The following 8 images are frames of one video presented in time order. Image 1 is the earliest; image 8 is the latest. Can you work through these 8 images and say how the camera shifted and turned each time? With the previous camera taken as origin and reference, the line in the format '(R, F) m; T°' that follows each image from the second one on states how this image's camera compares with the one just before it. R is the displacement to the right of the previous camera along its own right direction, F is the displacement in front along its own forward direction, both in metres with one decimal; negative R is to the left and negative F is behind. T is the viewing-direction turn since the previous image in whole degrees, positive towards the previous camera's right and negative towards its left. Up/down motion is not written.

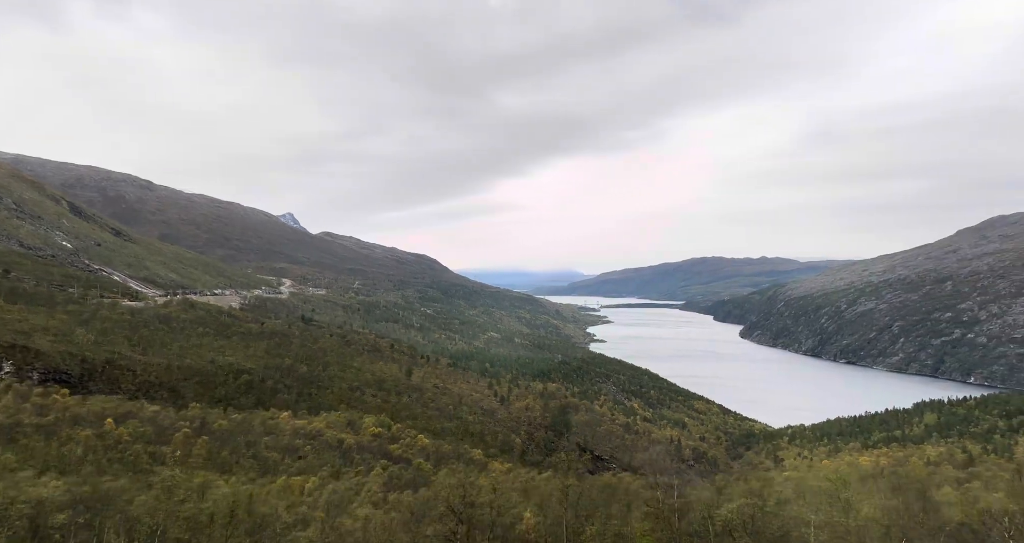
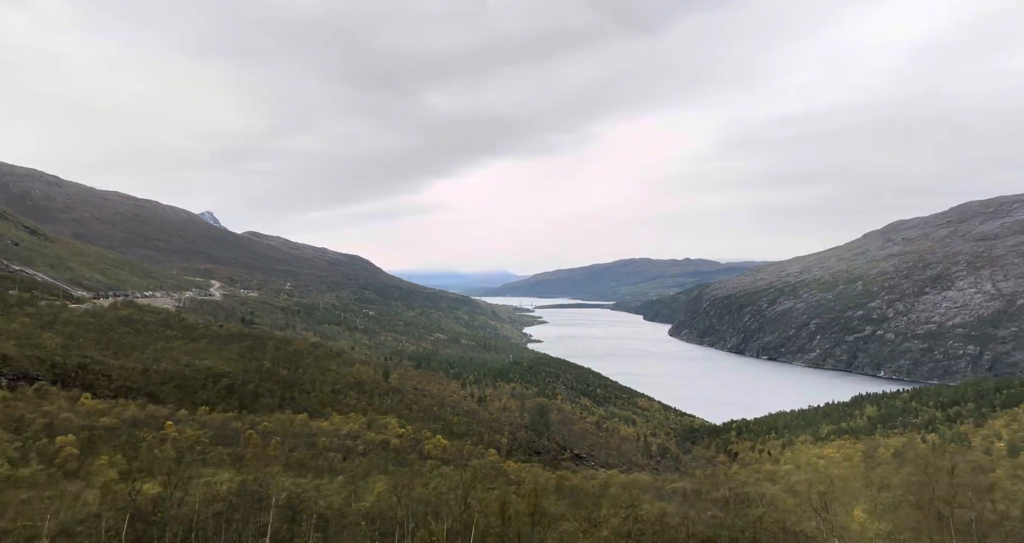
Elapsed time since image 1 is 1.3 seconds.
(-7.5, -0.4) m; +7°
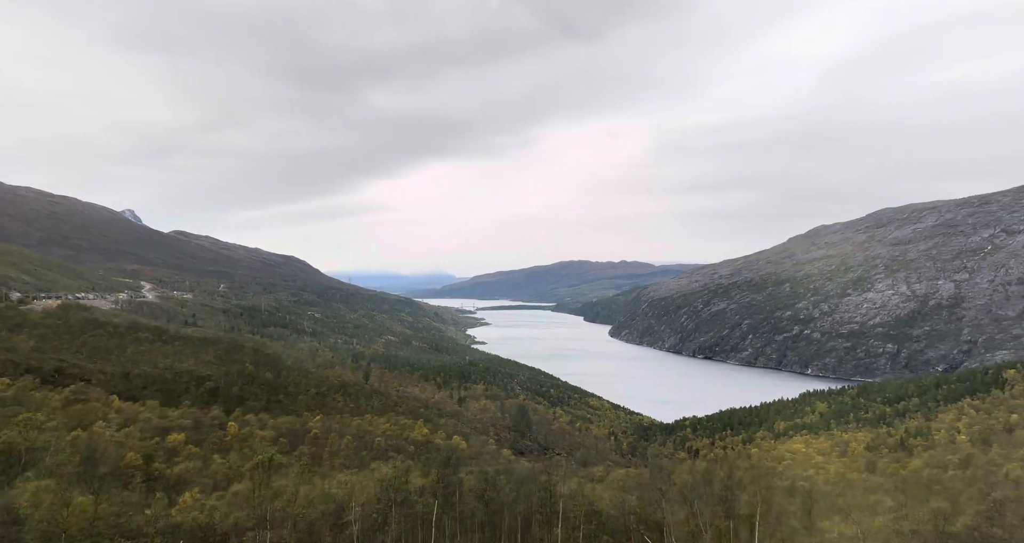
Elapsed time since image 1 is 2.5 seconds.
(-6.9, -0.1) m; +6°
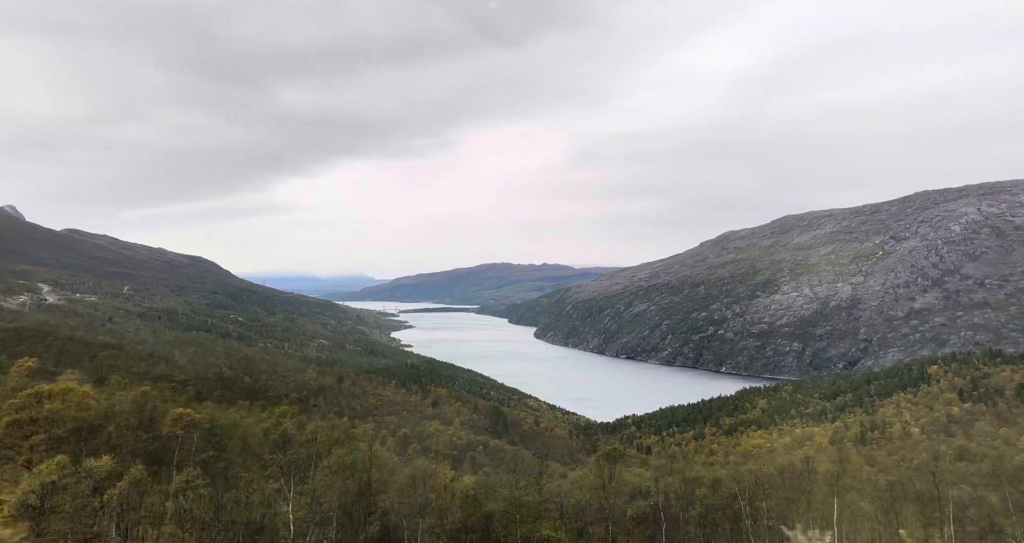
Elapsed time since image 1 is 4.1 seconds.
(-9.0, +1.0) m; +8°
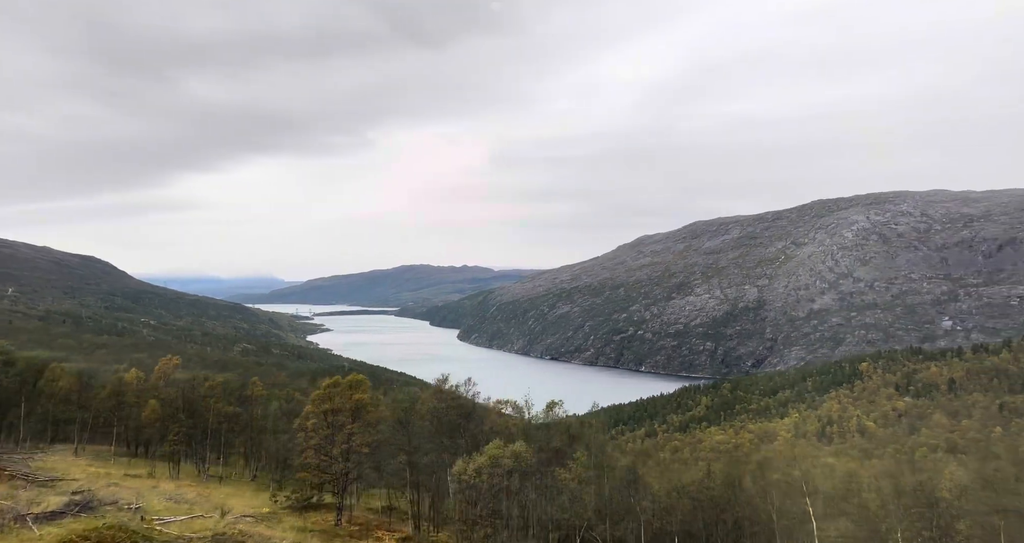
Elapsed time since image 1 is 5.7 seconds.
(-8.9, +2.2) m; +8°
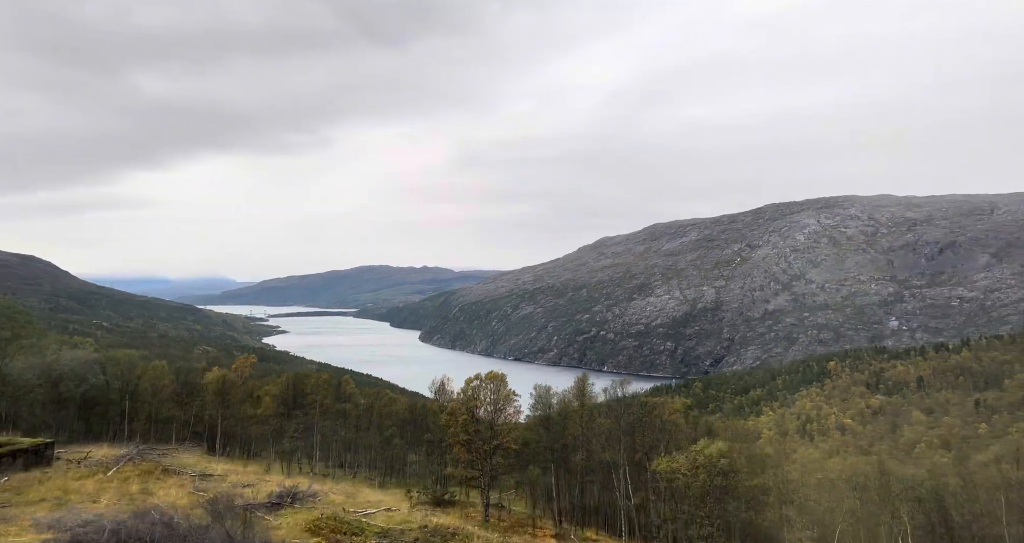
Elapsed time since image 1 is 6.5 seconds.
(-4.2, +1.2) m; +4°
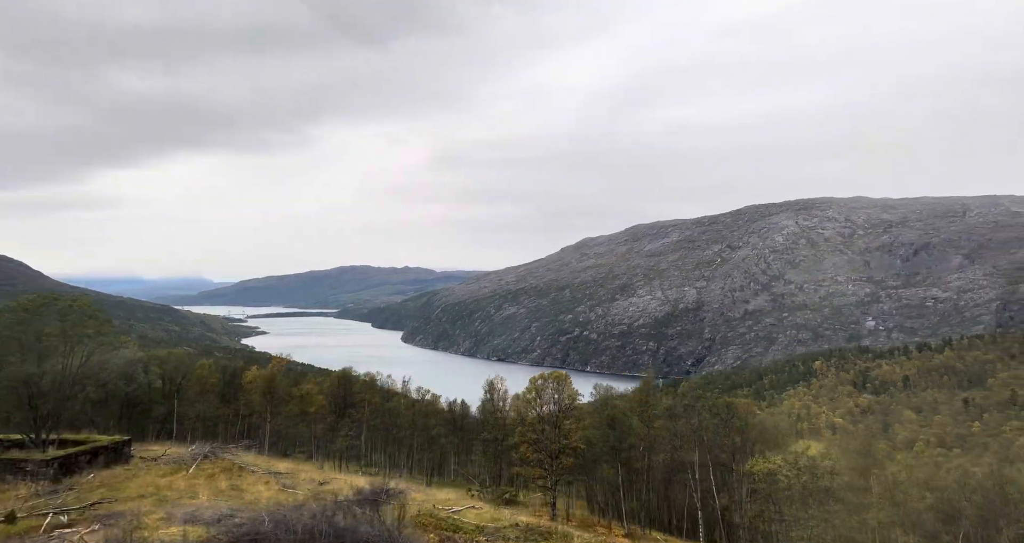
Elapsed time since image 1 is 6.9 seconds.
(-1.9, +0.5) m; +2°
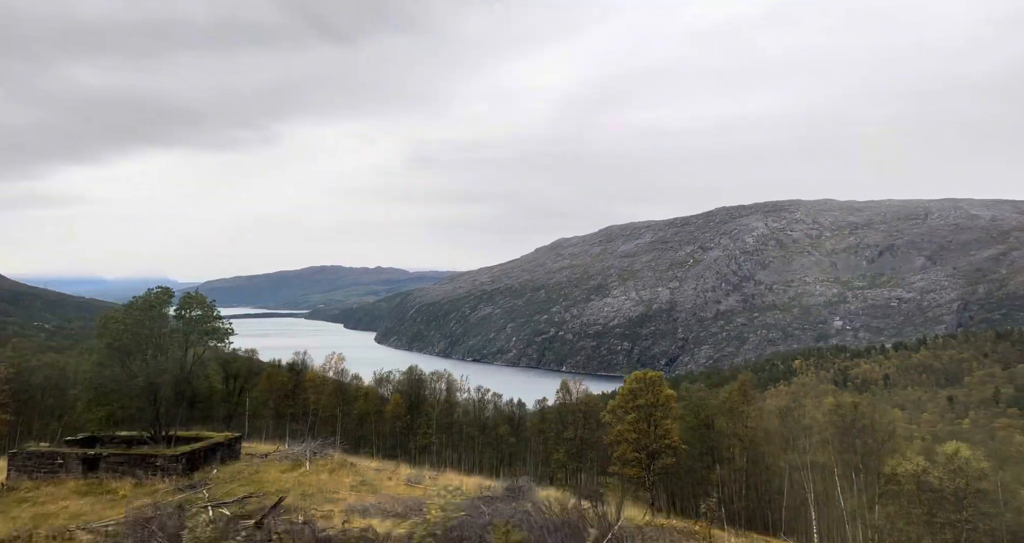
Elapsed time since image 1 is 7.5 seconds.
(-2.5, +1.0) m; +3°
